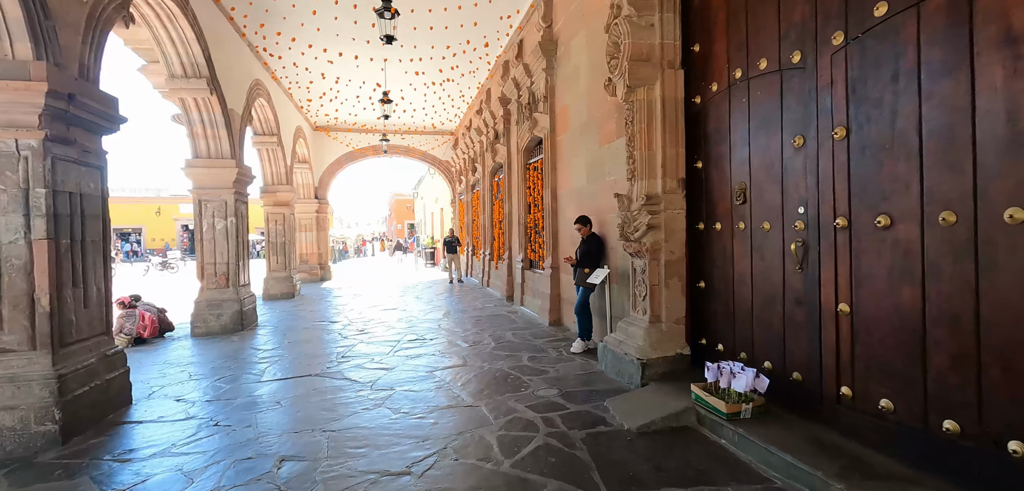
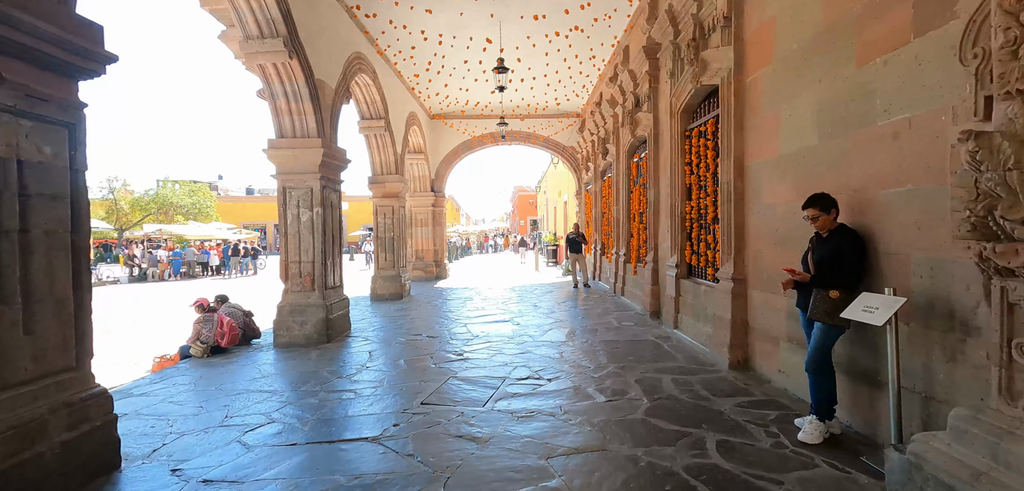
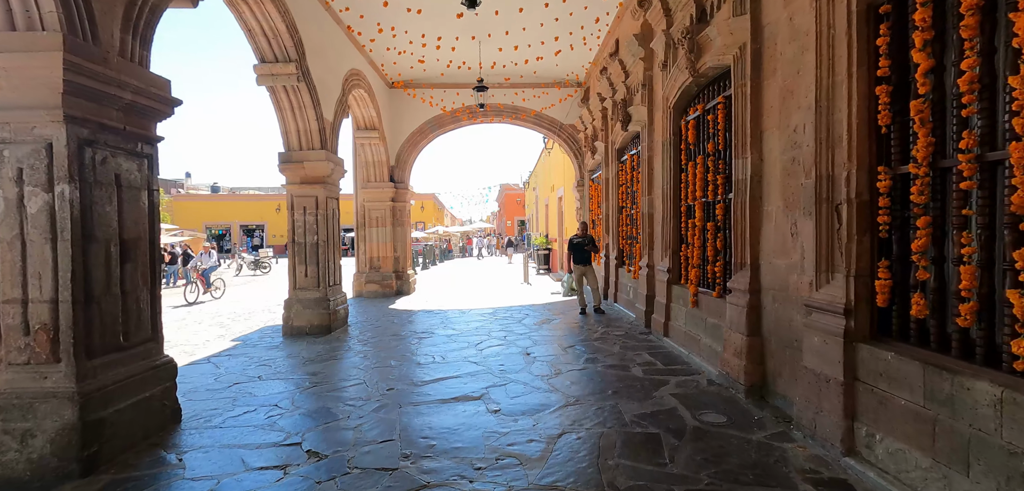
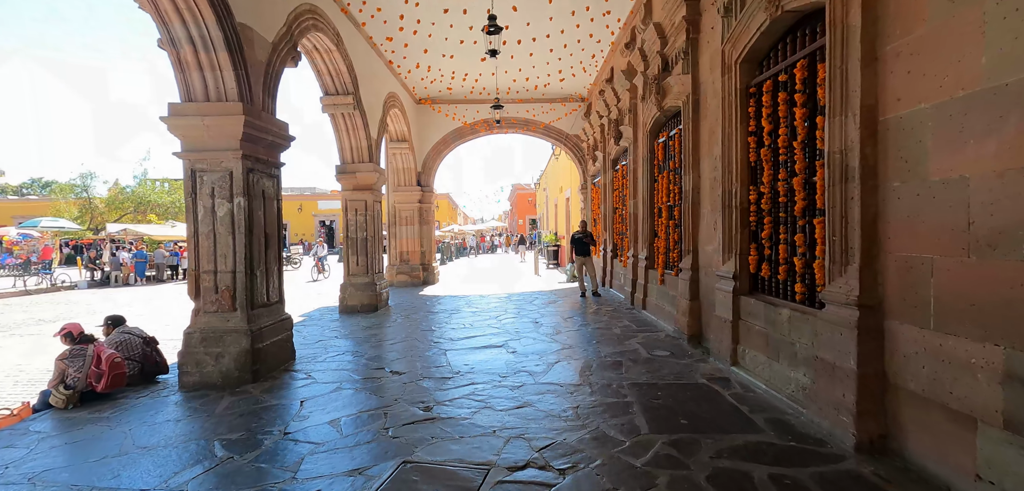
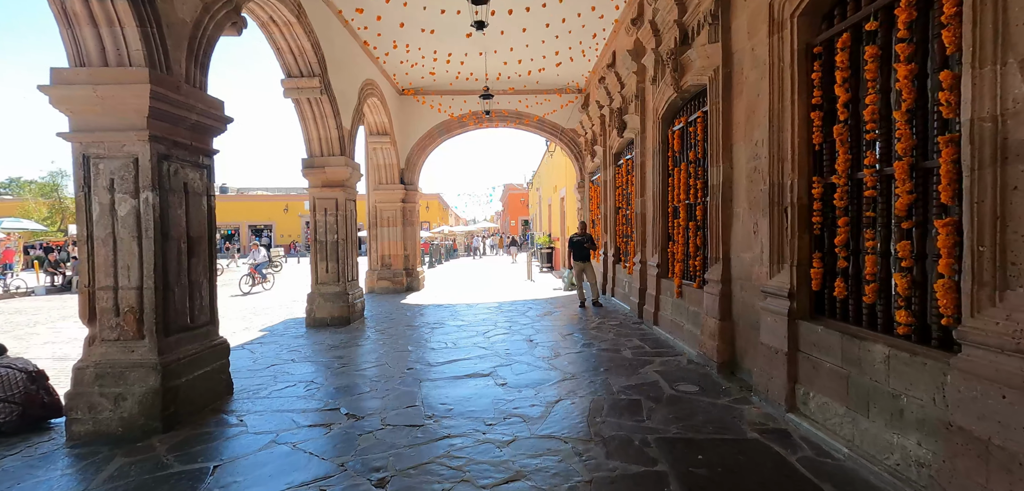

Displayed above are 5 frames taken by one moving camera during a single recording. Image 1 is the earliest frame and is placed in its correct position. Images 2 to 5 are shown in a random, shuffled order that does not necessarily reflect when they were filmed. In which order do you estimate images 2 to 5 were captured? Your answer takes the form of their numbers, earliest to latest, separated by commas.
2, 4, 5, 3
